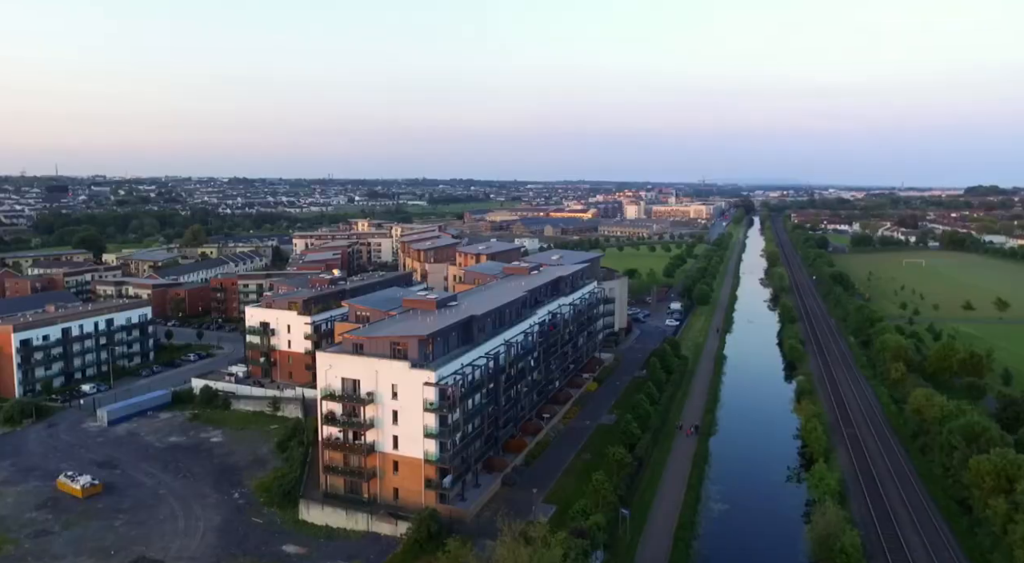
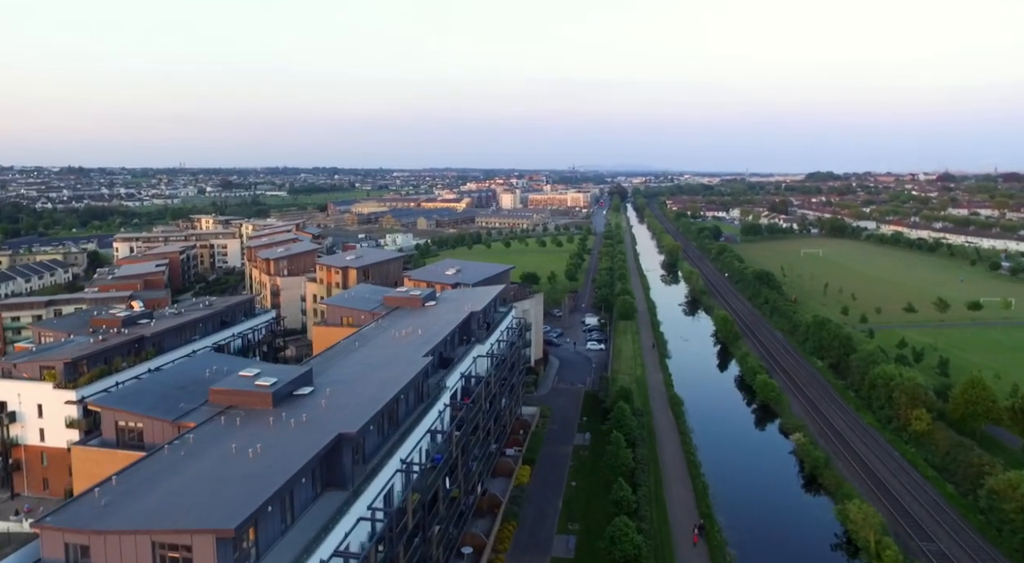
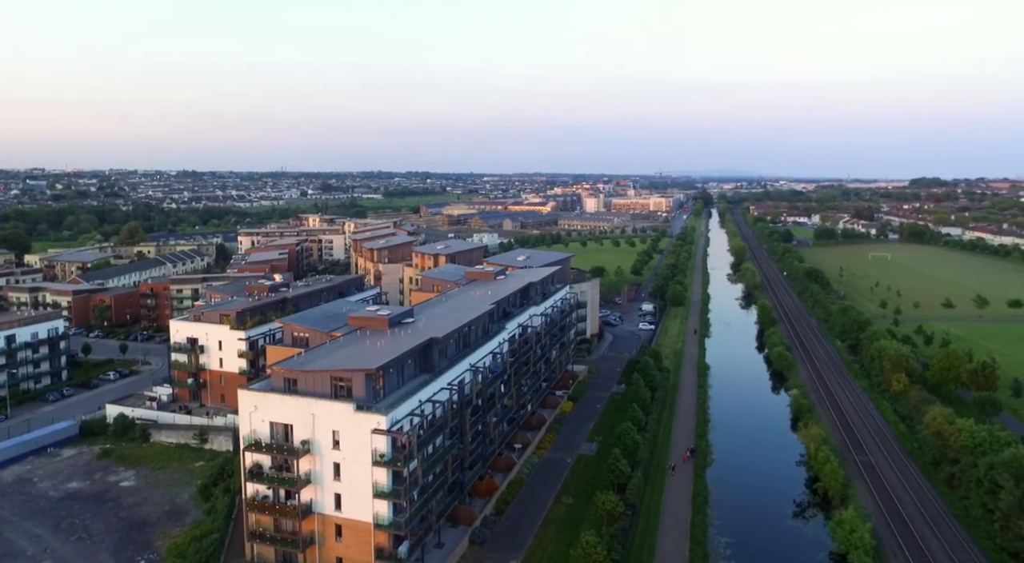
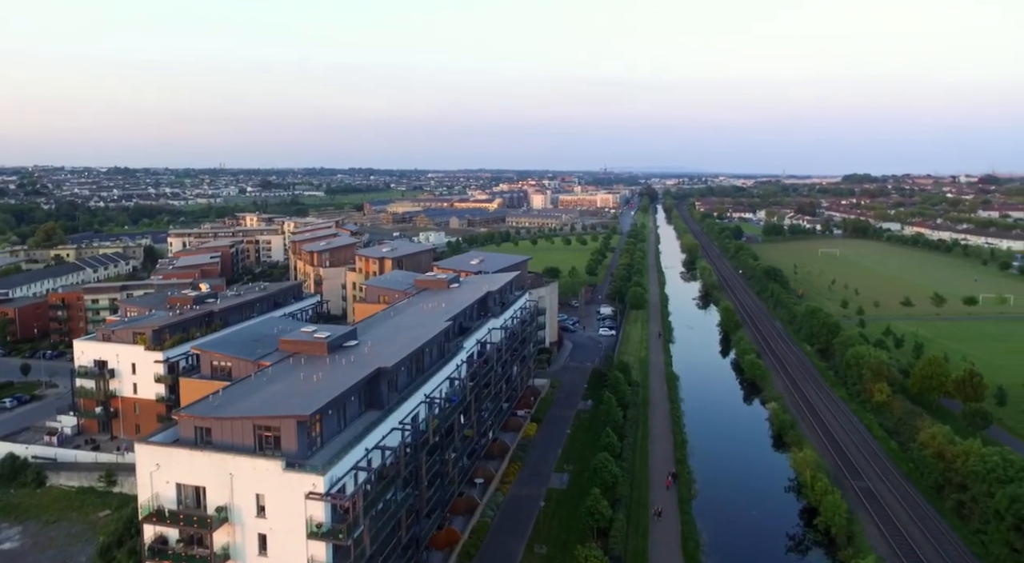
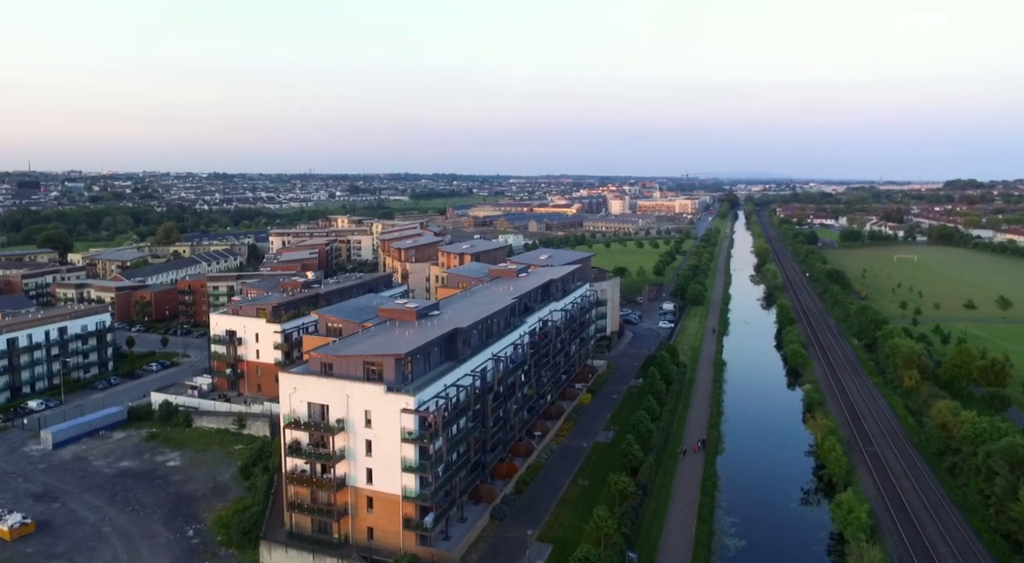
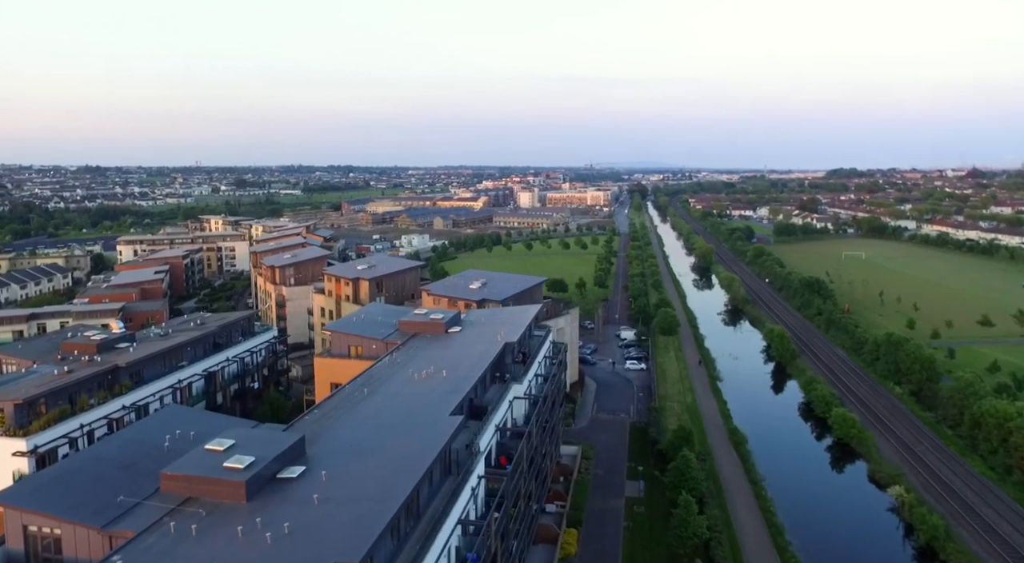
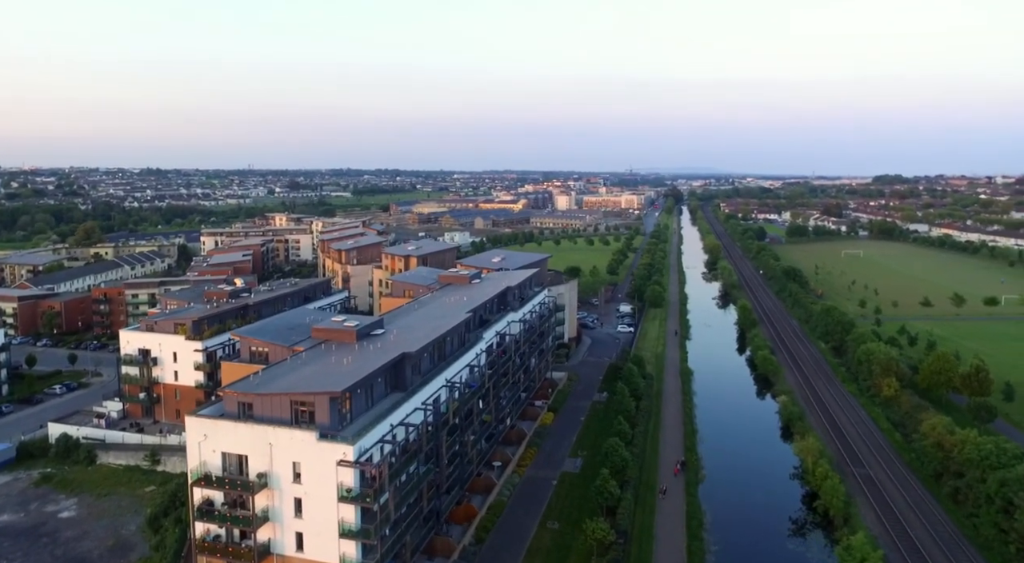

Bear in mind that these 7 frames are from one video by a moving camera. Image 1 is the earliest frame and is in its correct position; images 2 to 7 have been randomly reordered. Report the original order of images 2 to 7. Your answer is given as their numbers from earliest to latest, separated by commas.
5, 3, 7, 4, 2, 6
